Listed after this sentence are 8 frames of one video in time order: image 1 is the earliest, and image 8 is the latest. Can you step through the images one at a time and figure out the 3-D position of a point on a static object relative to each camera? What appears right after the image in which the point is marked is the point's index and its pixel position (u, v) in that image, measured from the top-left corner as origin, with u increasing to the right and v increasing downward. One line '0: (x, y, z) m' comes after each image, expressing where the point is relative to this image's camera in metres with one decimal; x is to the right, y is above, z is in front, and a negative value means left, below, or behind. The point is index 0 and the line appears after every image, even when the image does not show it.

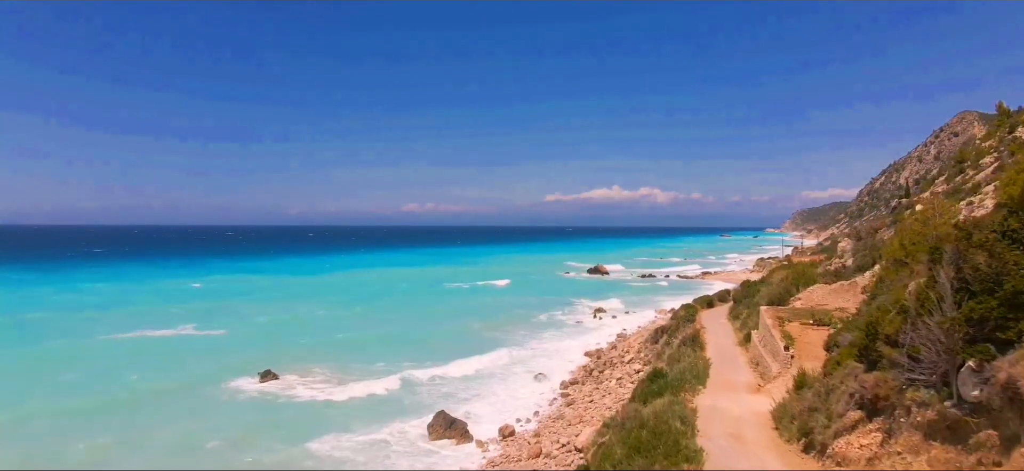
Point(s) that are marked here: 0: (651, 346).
0: (+4.2, -3.4, +15.0) m
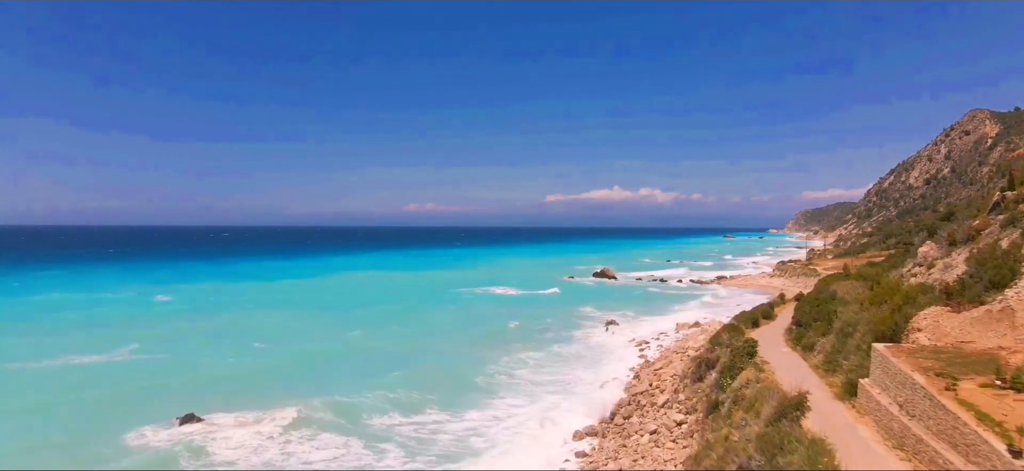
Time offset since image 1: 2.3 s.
0: (+4.2, -3.5, +11.3) m
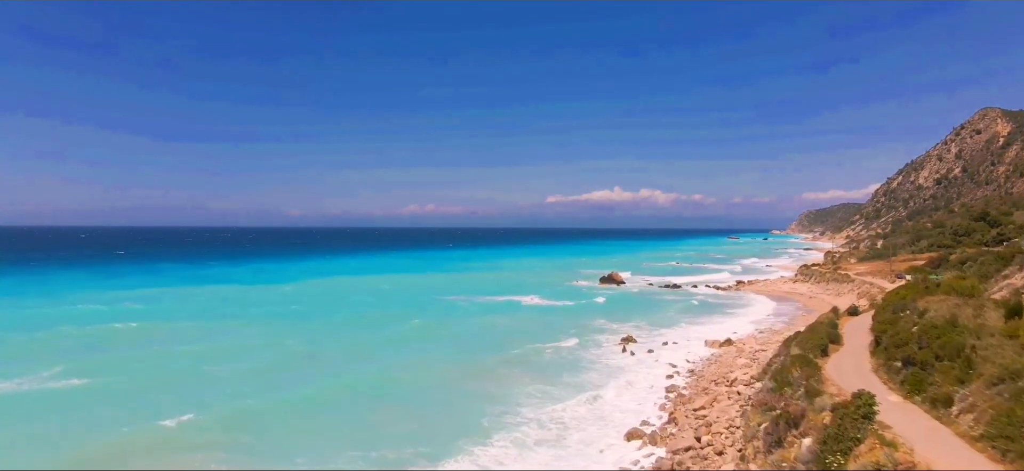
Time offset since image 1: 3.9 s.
0: (+4.2, -3.6, +7.9) m
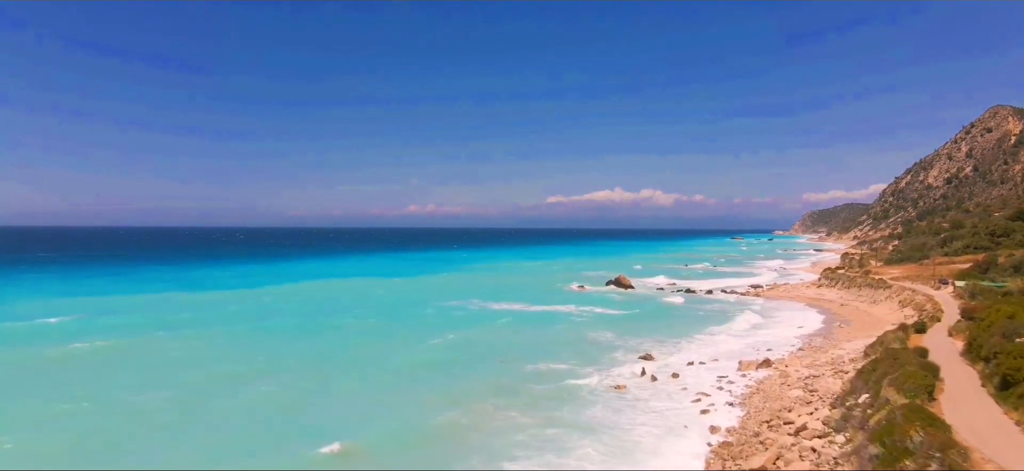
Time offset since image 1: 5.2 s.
0: (+4.1, -3.6, +4.8) m
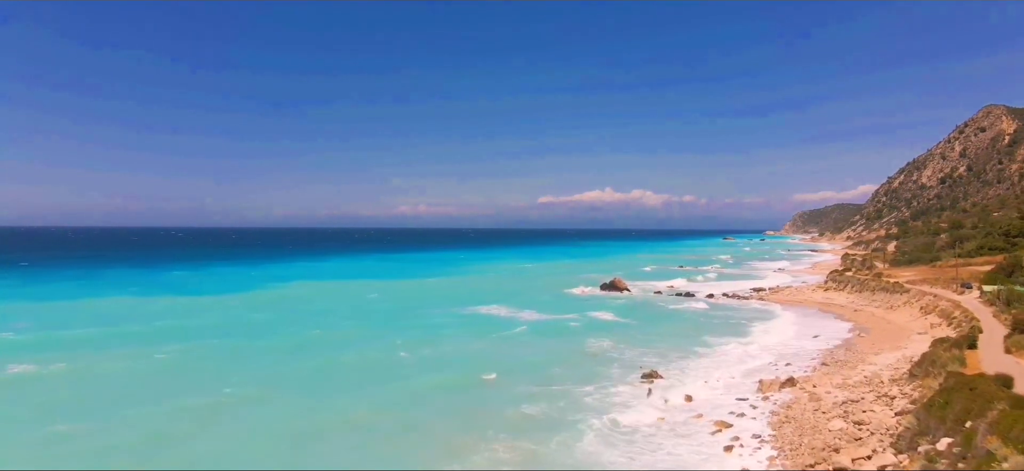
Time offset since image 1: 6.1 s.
0: (+3.9, -3.6, +2.5) m
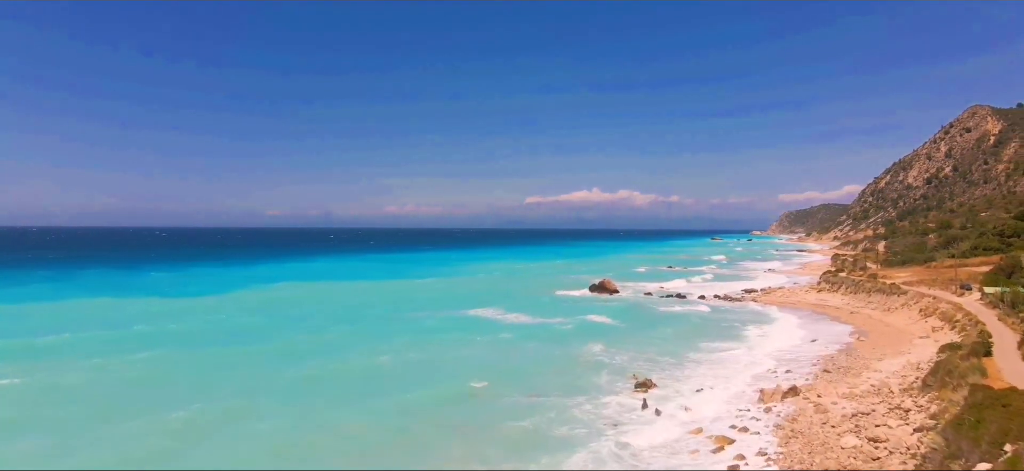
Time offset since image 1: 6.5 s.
0: (+3.8, -3.6, +1.5) m
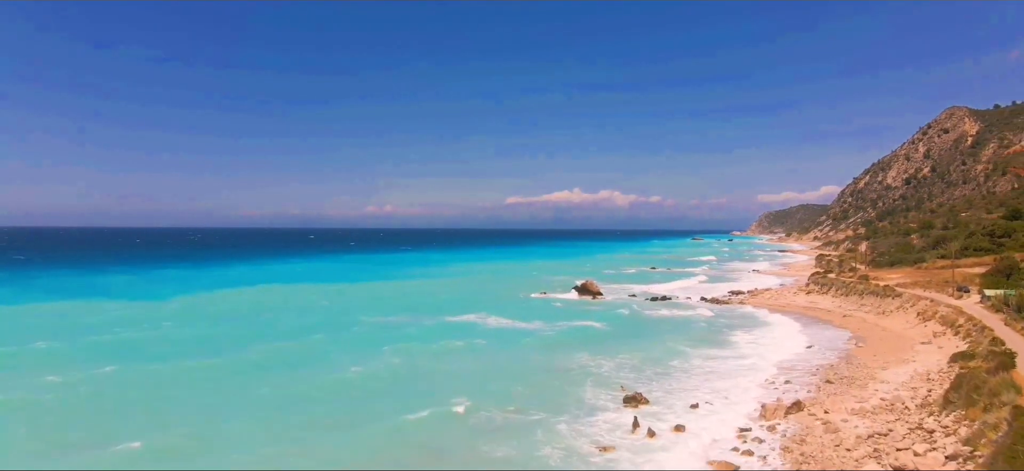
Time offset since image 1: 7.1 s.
0: (+3.5, -3.6, 0.0) m
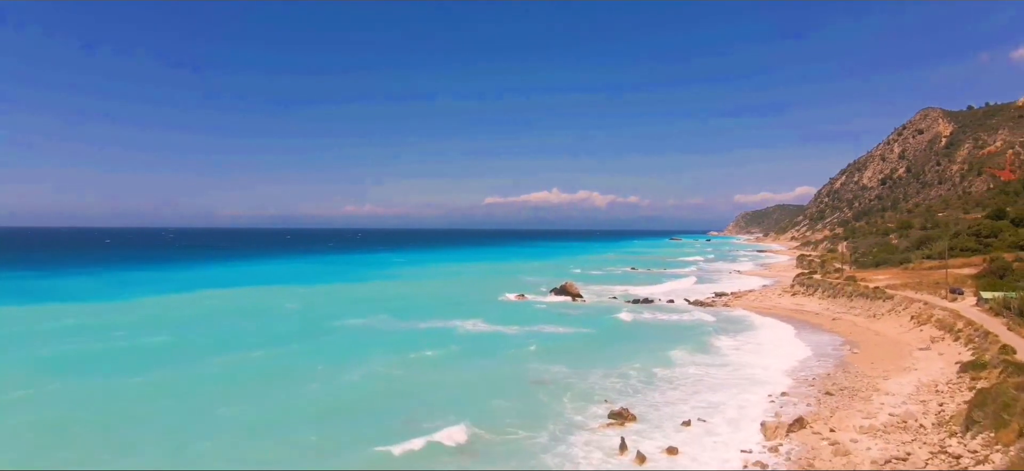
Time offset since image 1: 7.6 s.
0: (+3.4, -3.6, -1.4) m
